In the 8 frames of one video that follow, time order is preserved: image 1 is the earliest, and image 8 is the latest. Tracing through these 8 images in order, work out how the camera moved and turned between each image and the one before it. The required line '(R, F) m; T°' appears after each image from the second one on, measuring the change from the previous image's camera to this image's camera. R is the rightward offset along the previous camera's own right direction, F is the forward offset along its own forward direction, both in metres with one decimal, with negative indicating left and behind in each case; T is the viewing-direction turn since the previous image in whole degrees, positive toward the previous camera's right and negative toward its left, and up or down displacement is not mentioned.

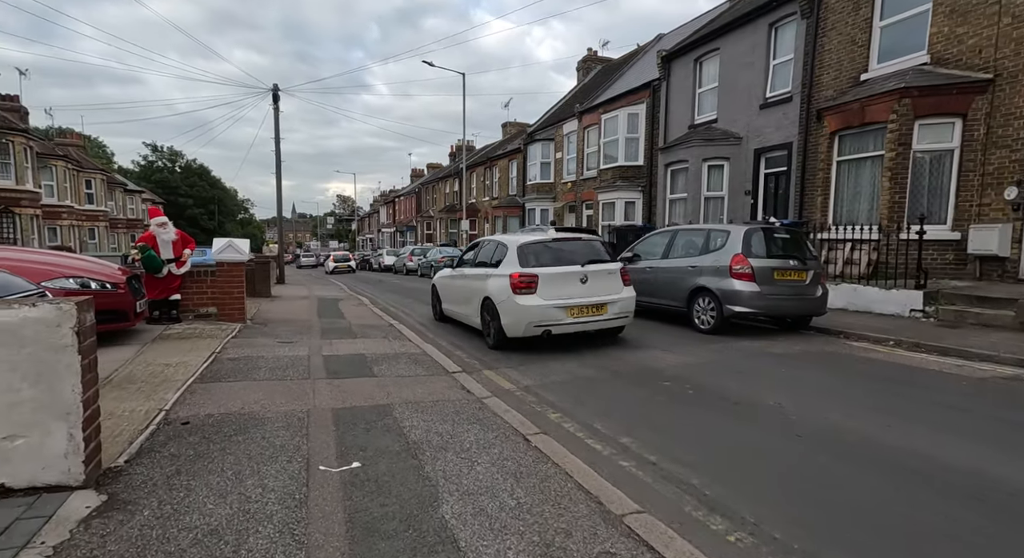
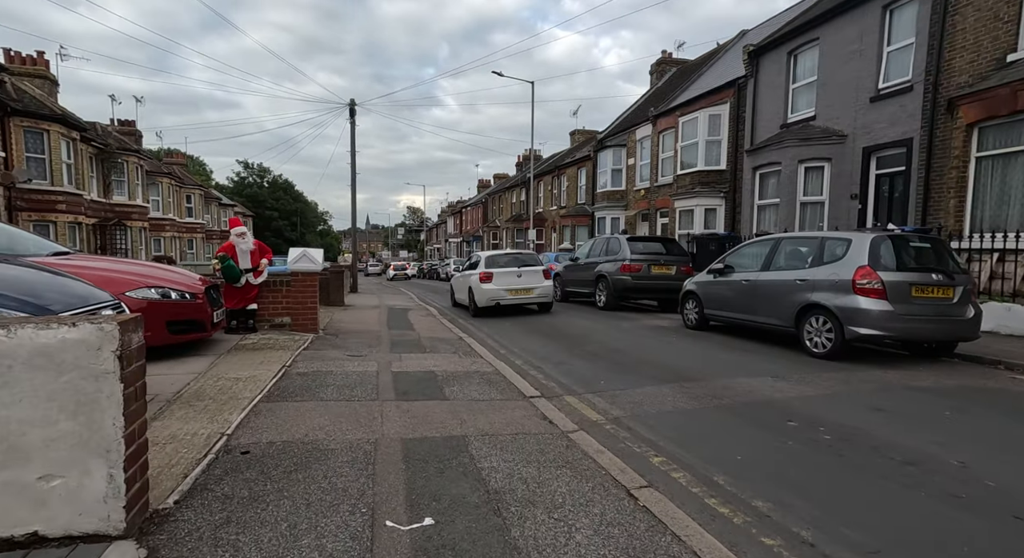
(-0.2, +0.5) m; -7°
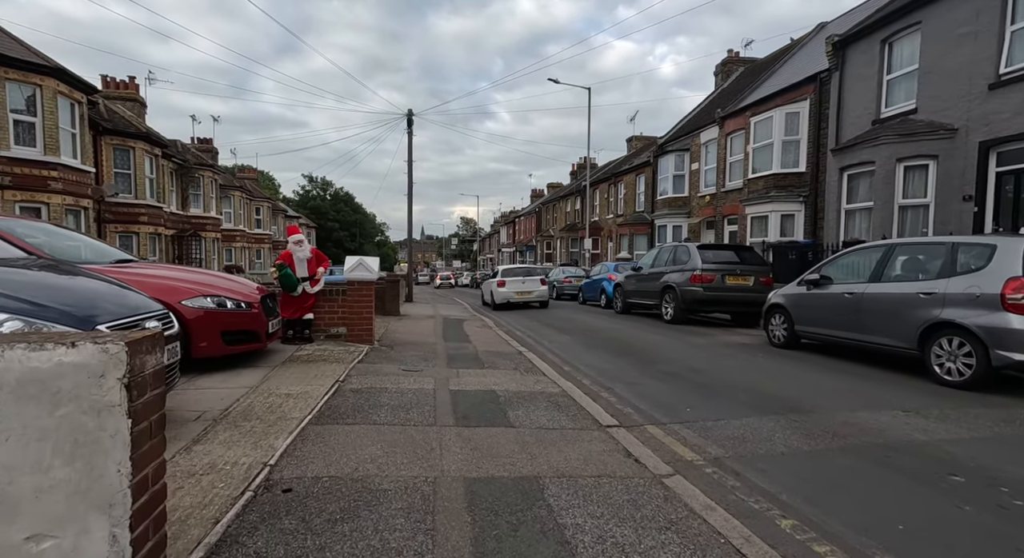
(-0.2, +0.5) m; -6°
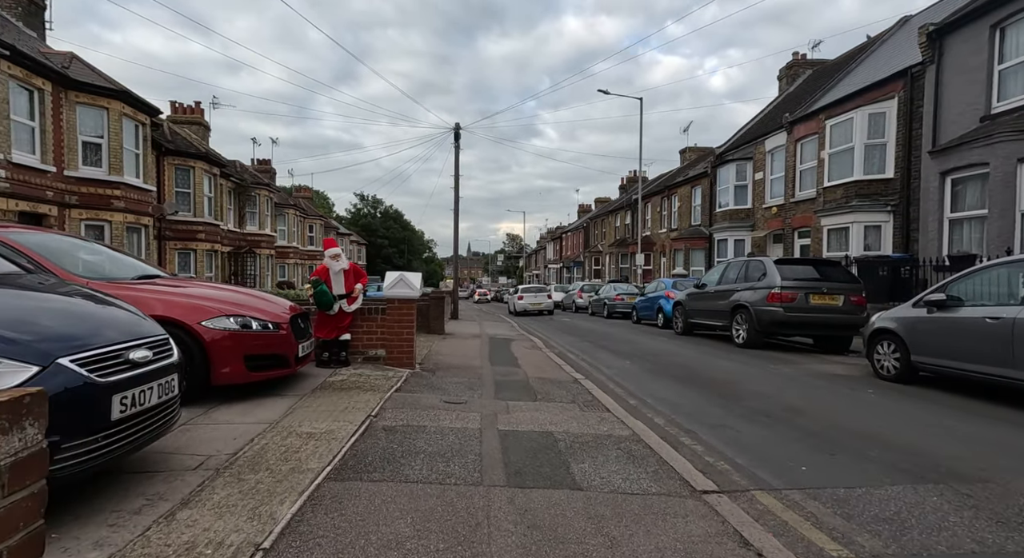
(-0.1, +0.8) m; -5°
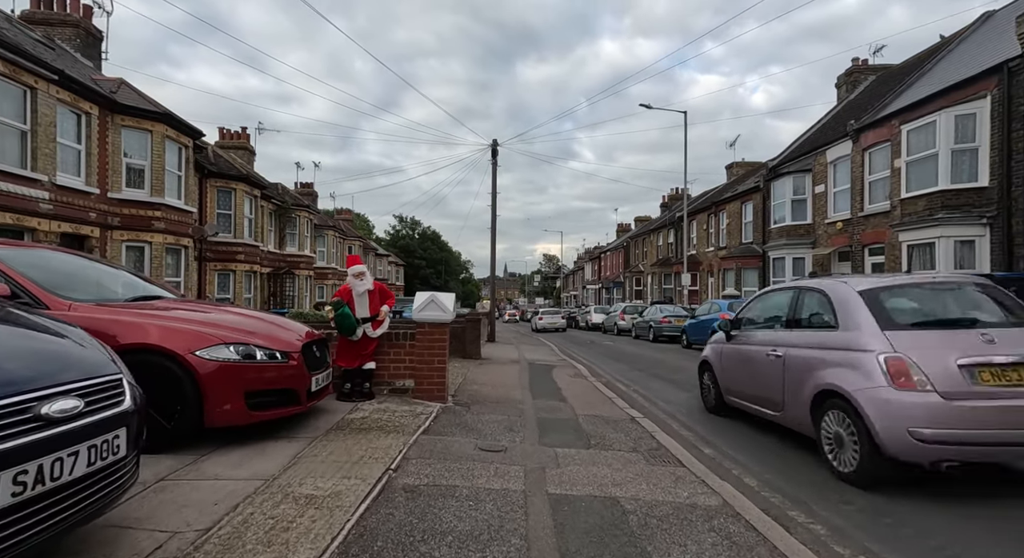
(-0.1, +0.9) m; -4°
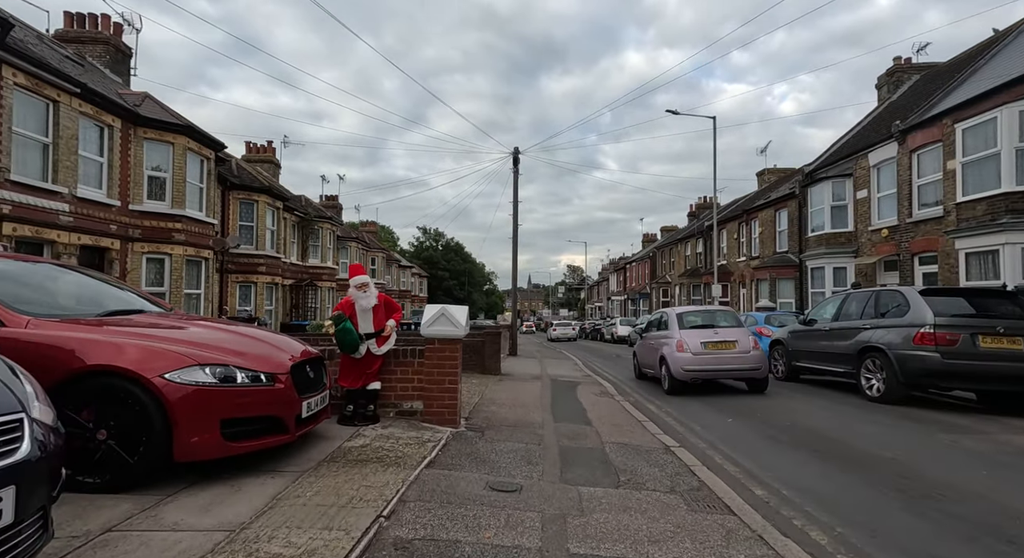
(+0.1, +0.6) m; -3°
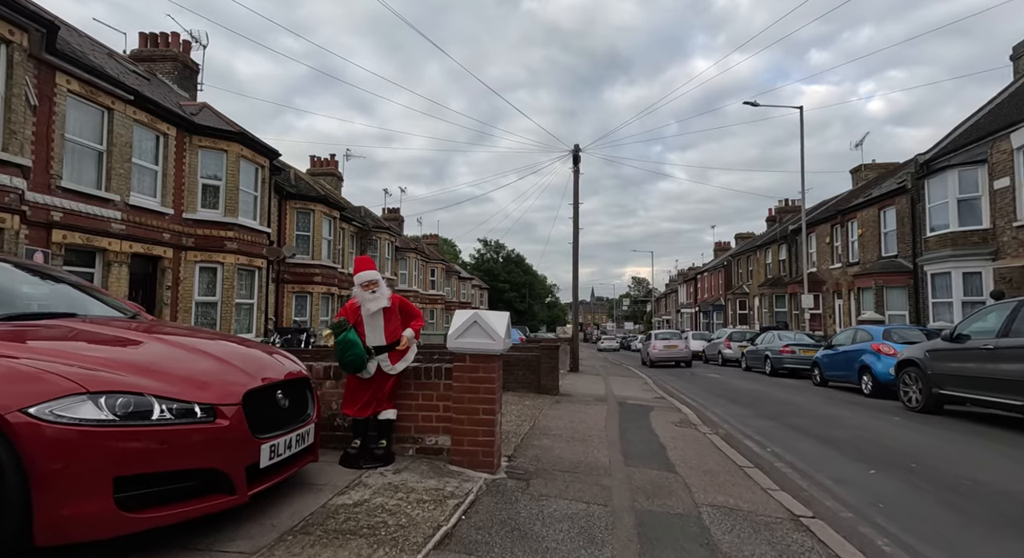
(+0.1, +1.5) m; -7°
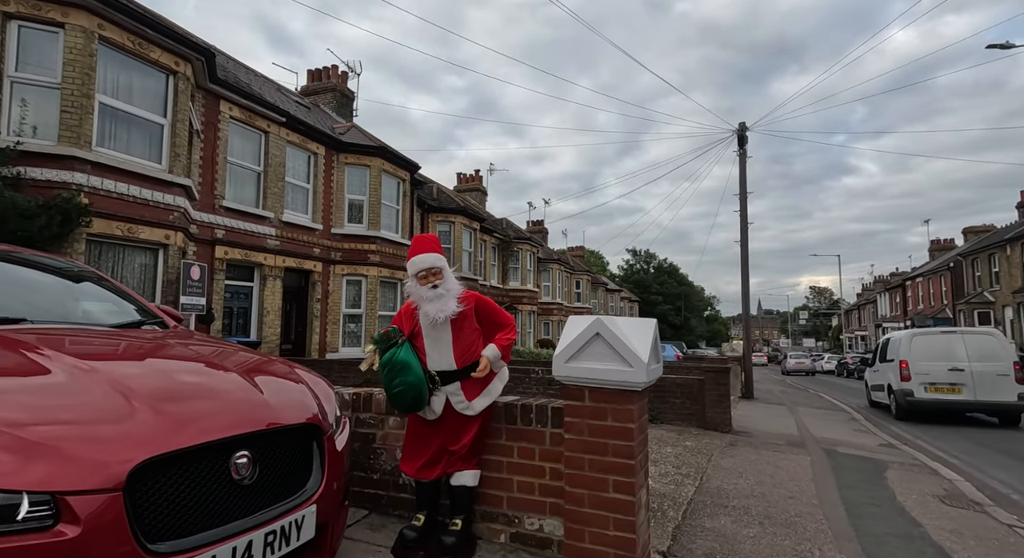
(0.0, +1.8) m; -16°
